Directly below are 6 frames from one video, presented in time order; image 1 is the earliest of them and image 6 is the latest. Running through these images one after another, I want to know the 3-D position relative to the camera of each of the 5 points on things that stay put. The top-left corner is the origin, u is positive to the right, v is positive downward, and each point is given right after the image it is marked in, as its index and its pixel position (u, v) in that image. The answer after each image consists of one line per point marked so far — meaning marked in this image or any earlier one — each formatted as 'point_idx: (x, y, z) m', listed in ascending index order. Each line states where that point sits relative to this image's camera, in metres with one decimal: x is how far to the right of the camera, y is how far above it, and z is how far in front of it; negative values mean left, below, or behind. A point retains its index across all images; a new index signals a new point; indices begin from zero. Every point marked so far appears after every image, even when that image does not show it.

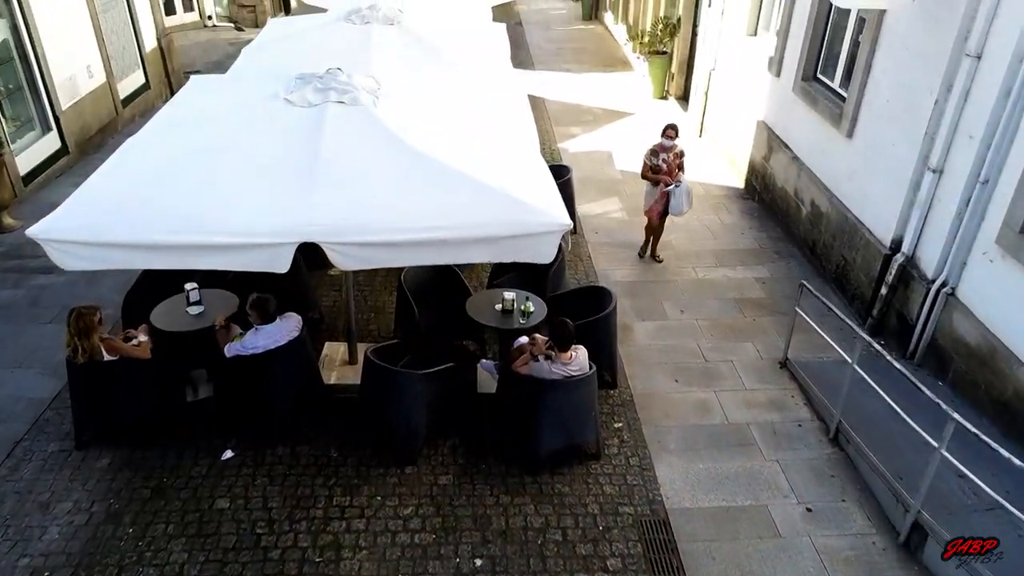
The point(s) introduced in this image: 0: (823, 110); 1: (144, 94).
0: (+2.9, +1.7, +6.8) m
1: (-5.7, +3.0, +11.4) m
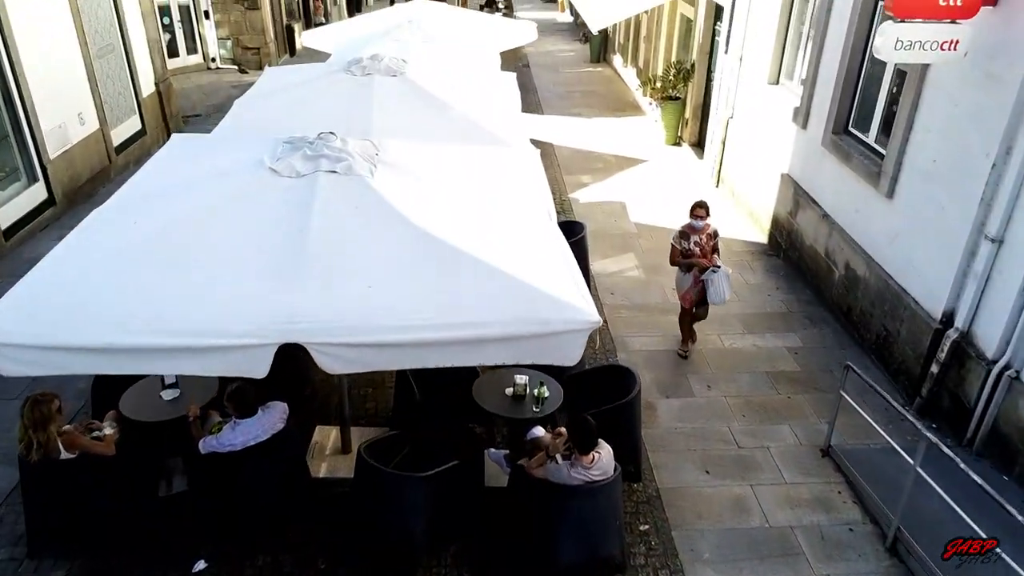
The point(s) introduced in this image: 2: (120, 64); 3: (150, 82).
0: (+3.0, +1.0, +6.3) m
1: (-5.6, +2.2, +11.0) m
2: (-5.6, +3.2, +10.5) m
3: (-5.6, +3.2, +11.4) m
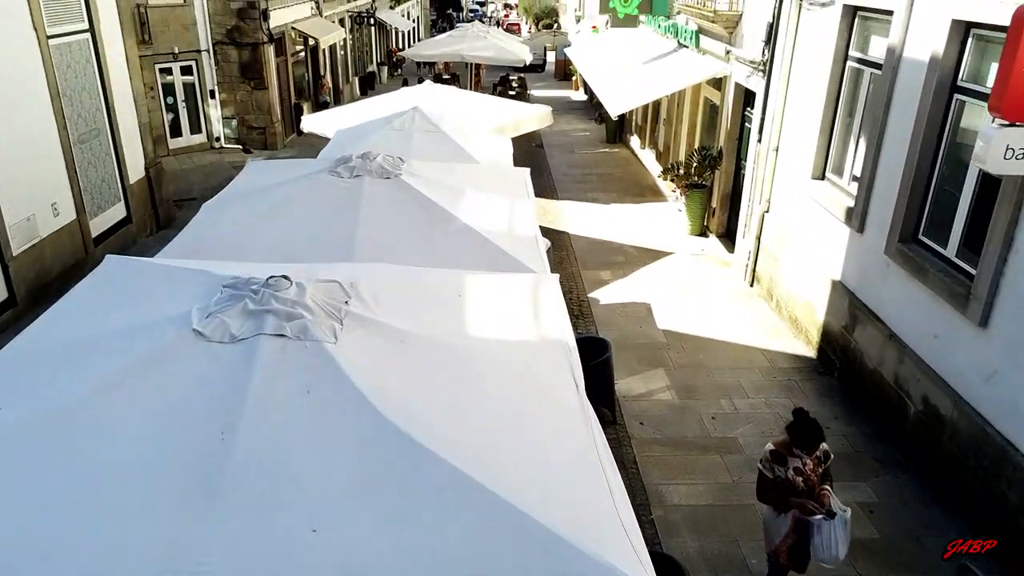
0: (+3.1, 0.0, +5.3) m
1: (-5.4, +0.8, +10.2) m
2: (-5.4, +1.8, +9.8) m
3: (-5.4, +1.7, +10.7) m
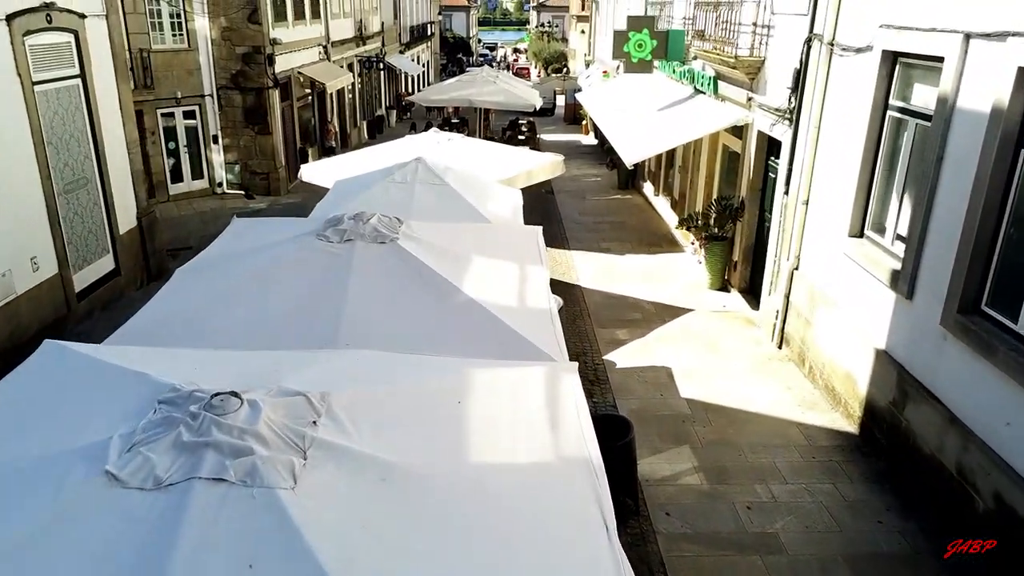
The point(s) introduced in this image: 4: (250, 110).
0: (+3.1, -0.5, +4.7) m
1: (-5.3, +0.1, +9.7) m
2: (-5.3, +1.1, +9.3) m
3: (-5.3, +1.0, +10.2) m
4: (-5.5, +3.8, +15.5) m
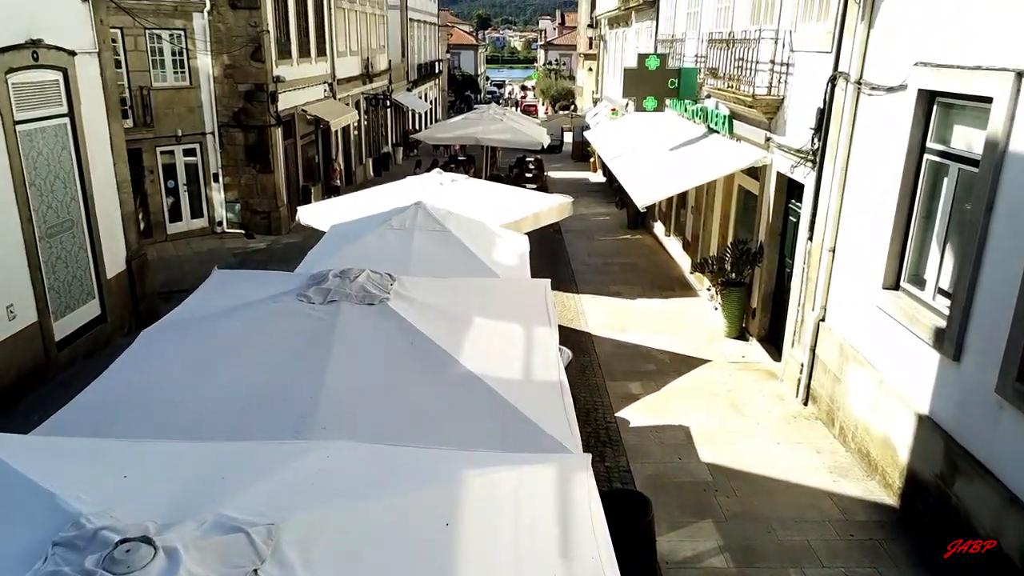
0: (+3.2, -0.9, +4.1) m
1: (-5.2, -0.5, +9.2) m
2: (-5.2, +0.5, +8.8) m
3: (-5.2, +0.4, +9.8) m
4: (-5.4, +2.9, +15.2) m
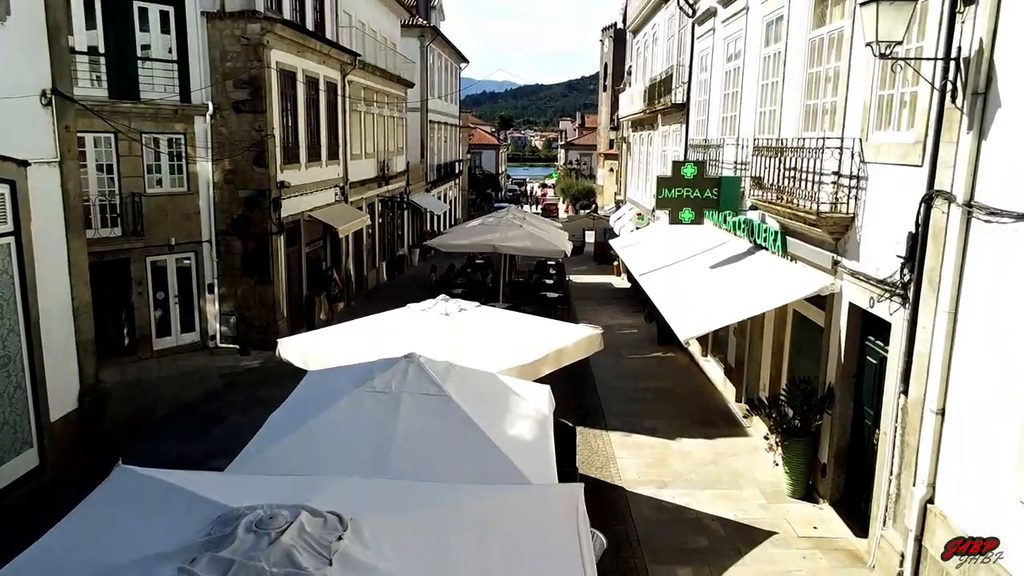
0: (+3.2, -1.8, +2.3) m
1: (-5.0, -2.0, +7.7) m
2: (-5.0, -0.9, +7.4) m
3: (-5.0, -1.3, +8.4) m
4: (-5.0, +0.6, +14.0) m
